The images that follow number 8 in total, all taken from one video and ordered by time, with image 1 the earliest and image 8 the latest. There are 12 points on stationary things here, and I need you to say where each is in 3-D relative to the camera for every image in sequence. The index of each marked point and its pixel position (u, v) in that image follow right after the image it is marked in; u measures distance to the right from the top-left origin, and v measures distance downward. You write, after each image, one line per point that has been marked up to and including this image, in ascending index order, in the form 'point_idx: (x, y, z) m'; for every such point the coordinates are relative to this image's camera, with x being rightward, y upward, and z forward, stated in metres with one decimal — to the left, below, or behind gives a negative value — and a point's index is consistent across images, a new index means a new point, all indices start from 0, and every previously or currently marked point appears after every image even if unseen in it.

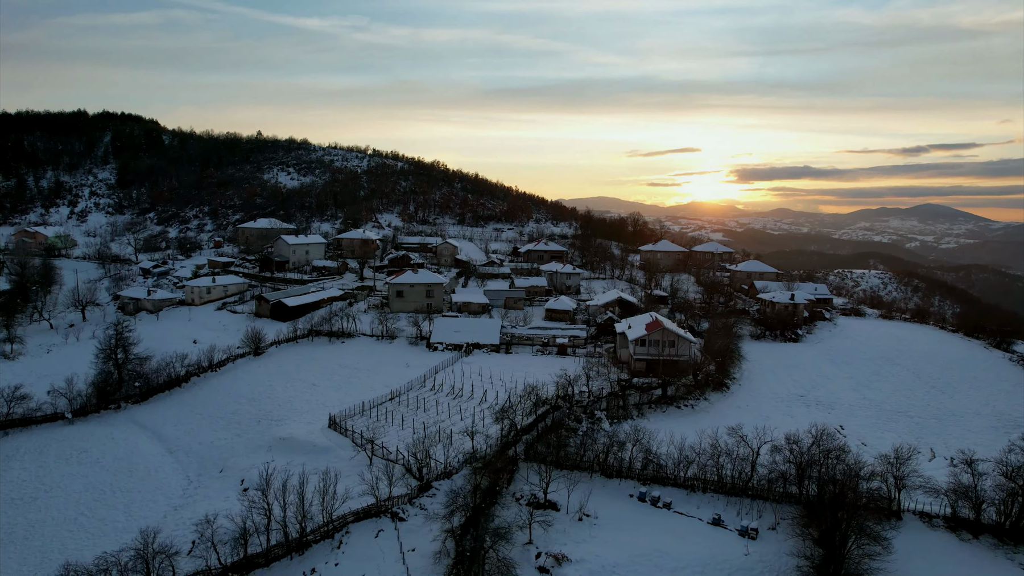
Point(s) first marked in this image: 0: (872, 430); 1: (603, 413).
0: (+10.5, -4.2, +18.9) m
1: (+2.6, -3.8, +19.3) m
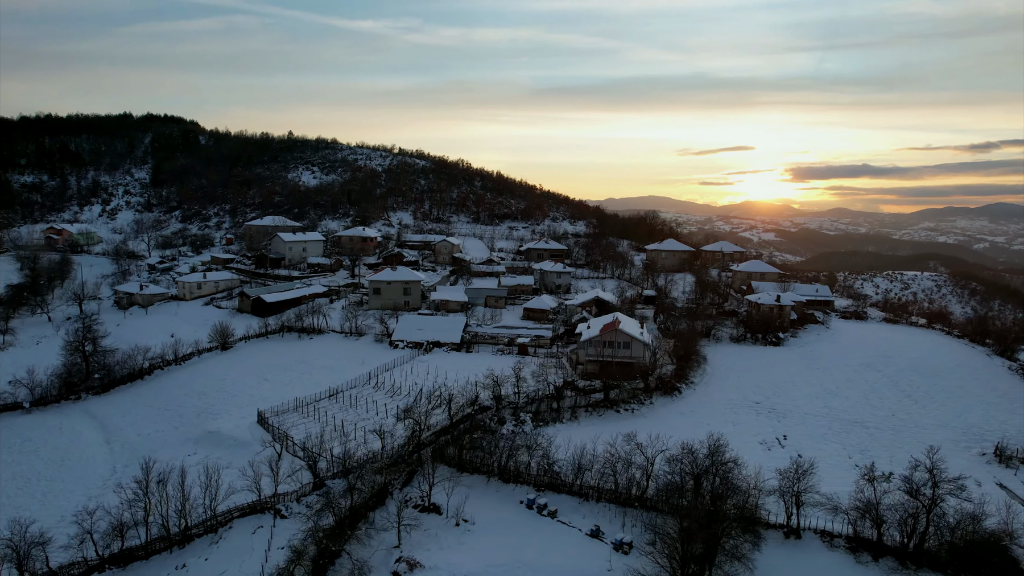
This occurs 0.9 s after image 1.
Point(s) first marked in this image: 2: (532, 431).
0: (+8.3, -4.3, +17.7) m
1: (+0.4, -3.7, +18.8) m
2: (+0.5, -4.0, +17.9) m
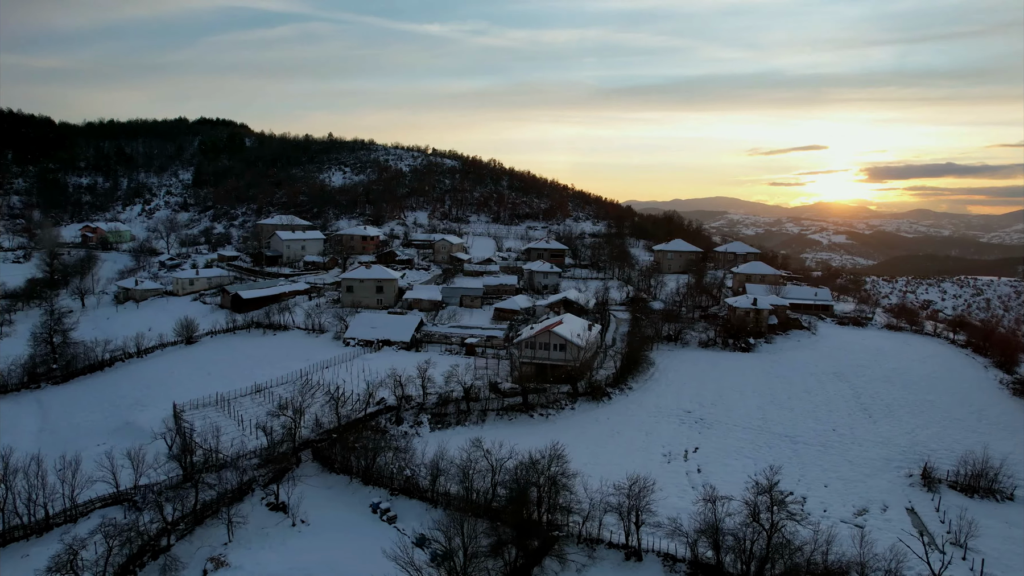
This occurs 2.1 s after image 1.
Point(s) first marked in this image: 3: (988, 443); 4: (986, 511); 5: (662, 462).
0: (+5.4, -4.3, +16.5) m
1: (-2.3, -3.7, +18.3) m
2: (-2.3, -3.9, +17.4) m
3: (+12.8, -4.3, +17.5) m
4: (+10.2, -4.8, +13.9) m
5: (+3.7, -4.3, +16.1) m
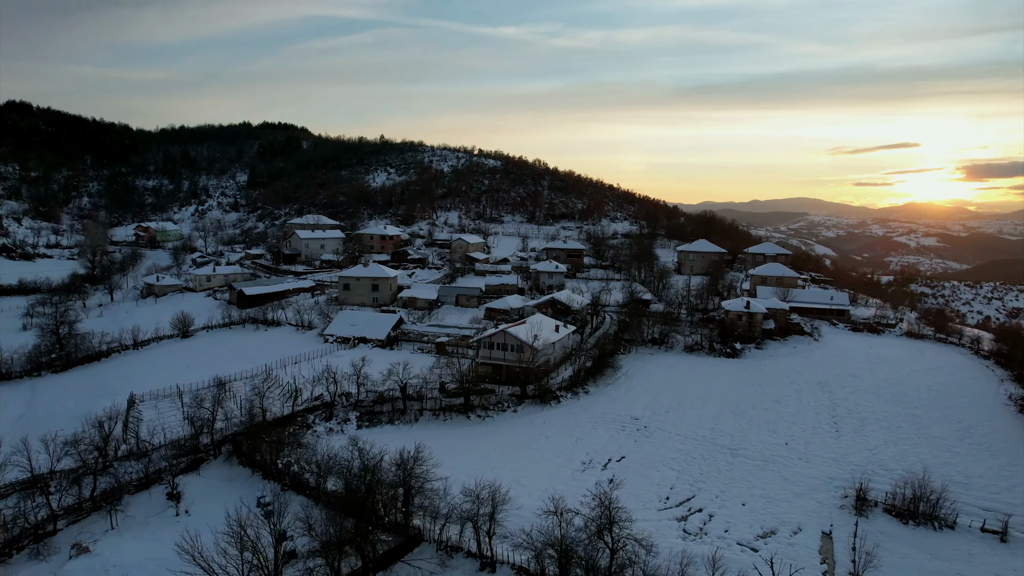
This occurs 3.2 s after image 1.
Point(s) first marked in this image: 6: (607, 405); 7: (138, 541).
0: (+3.3, -4.3, +15.6) m
1: (-4.3, -3.6, +18.2) m
2: (-4.3, -3.9, +17.3) m
3: (+10.7, -4.4, +15.7) m
4: (+7.7, -4.8, +12.5) m
5: (+1.5, -4.3, +15.3) m
6: (+2.9, -3.6, +19.8) m
7: (-7.1, -4.8, +12.4) m
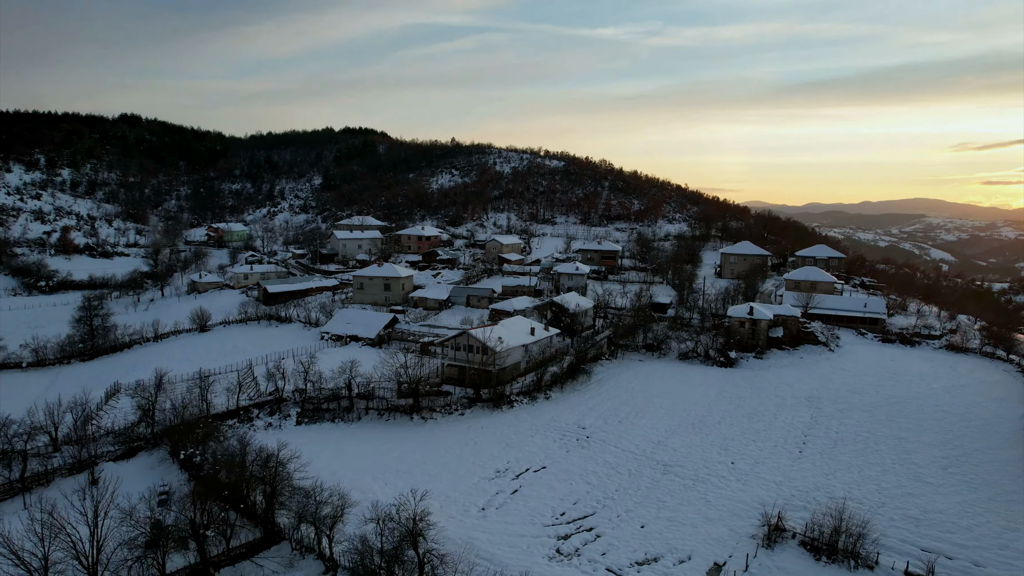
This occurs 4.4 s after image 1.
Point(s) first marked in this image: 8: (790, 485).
0: (+1.1, -4.3, +14.7) m
1: (-5.9, -3.5, +18.4) m
2: (-6.1, -3.8, +17.5) m
3: (+8.5, -4.5, +13.8) m
4: (+5.1, -4.9, +11.0) m
5: (-0.6, -4.3, +14.7) m
6: (+1.4, -3.6, +18.9) m
7: (-9.6, -4.7, +13.0) m
8: (+6.3, -4.4, +14.5) m
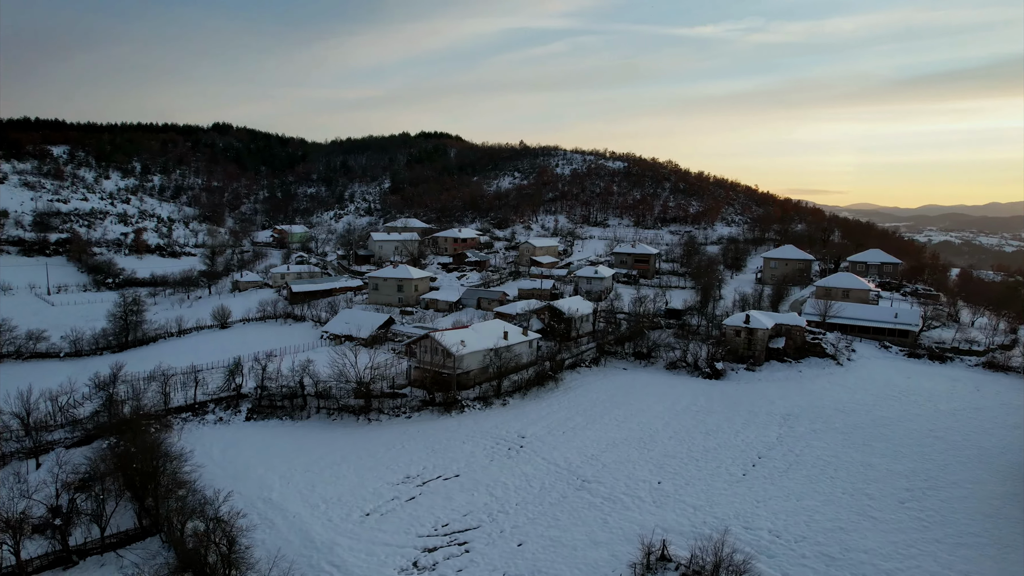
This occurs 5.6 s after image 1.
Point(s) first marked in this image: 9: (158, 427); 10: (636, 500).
0: (-1.0, -4.4, +14.2) m
1: (-7.4, -3.5, +18.8) m
2: (-7.7, -3.8, +18.0) m
3: (+6.2, -4.7, +12.3) m
4: (+2.4, -5.0, +10.0) m
5: (-2.7, -4.4, +14.4) m
6: (-0.1, -3.7, +18.3) m
7: (-11.8, -4.6, +14.0) m
8: (+4.1, -4.5, +13.3) m
9: (-9.0, -3.6, +16.9) m
10: (+2.7, -4.5, +13.8) m
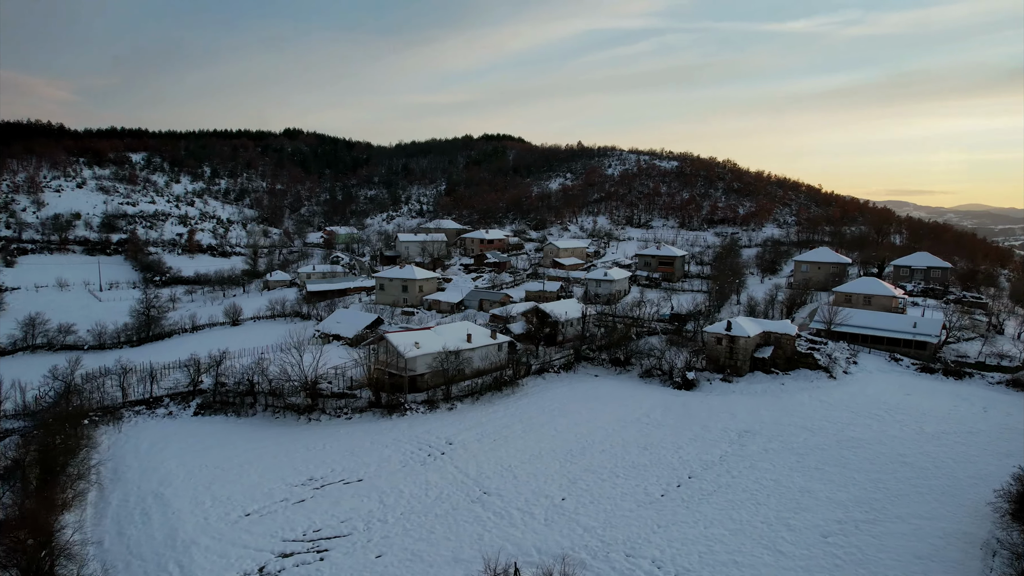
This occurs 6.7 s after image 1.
0: (-3.2, -4.4, +13.7) m
1: (-9.0, -3.4, +19.1) m
2: (-9.4, -3.7, +18.3) m
3: (+3.6, -4.7, +11.0) m
4: (-0.4, -5.1, +9.1) m
5: (-4.9, -4.3, +14.2) m
6: (-1.9, -3.7, +17.8) m
7: (-14.0, -4.5, +14.9) m
8: (+1.7, -4.6, +12.2) m
9: (-10.8, -3.5, +17.4) m
10: (+0.4, -4.5, +12.9) m
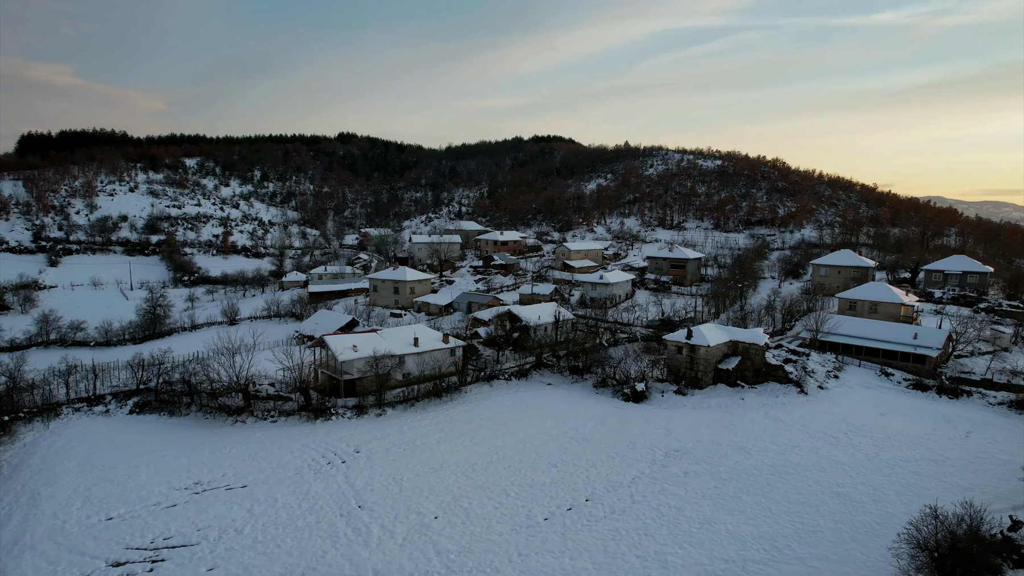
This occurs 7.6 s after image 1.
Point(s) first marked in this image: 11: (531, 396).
0: (-5.7, -4.4, +13.2) m
1: (-10.9, -3.4, +19.2) m
2: (-11.4, -3.7, +18.5) m
3: (+0.8, -4.8, +9.7) m
4: (-3.4, -5.1, +8.3) m
5: (-7.3, -4.3, +13.9) m
6: (-3.9, -3.8, +17.1) m
7: (-16.3, -4.4, +15.6) m
8: (-1.0, -4.6, +11.2) m
9: (-12.9, -3.4, +17.7) m
10: (-2.2, -4.6, +12.0) m
11: (+0.6, -3.3, +19.5) m
